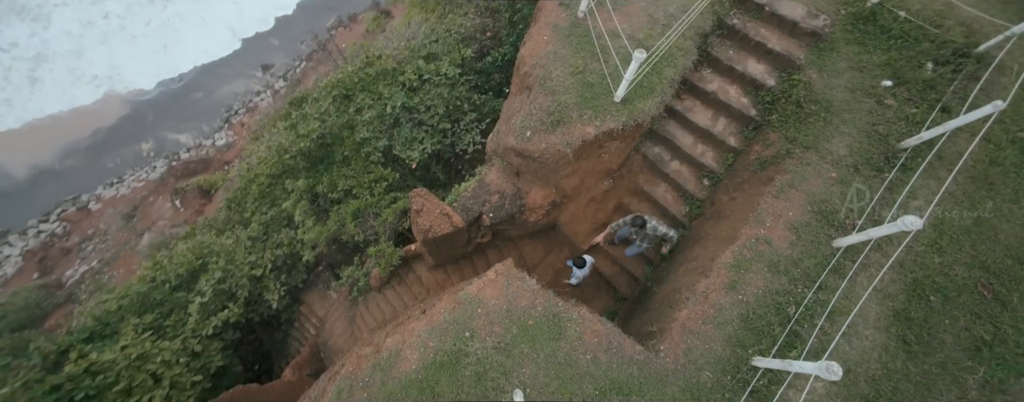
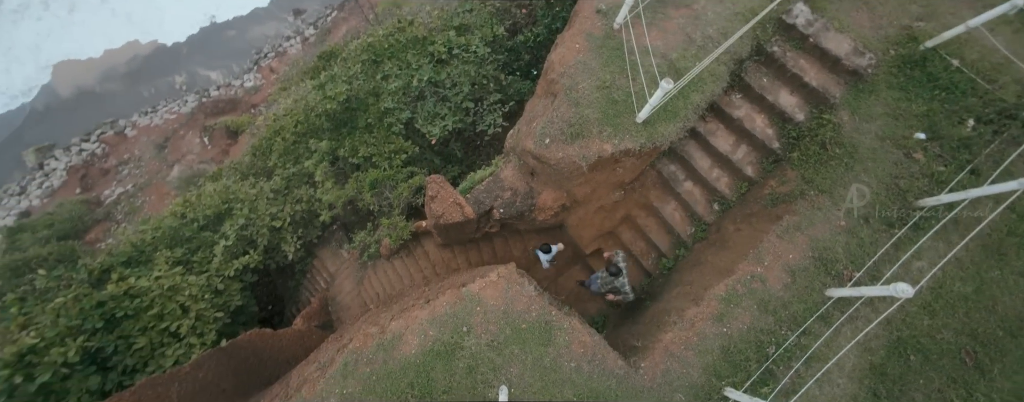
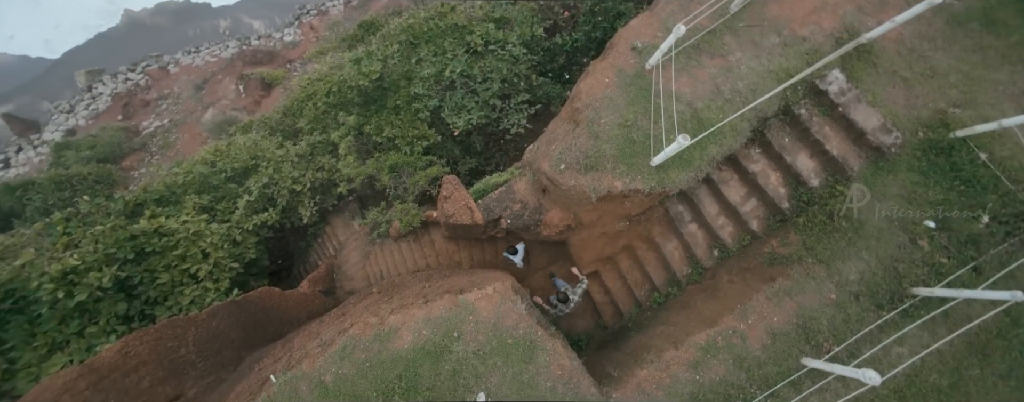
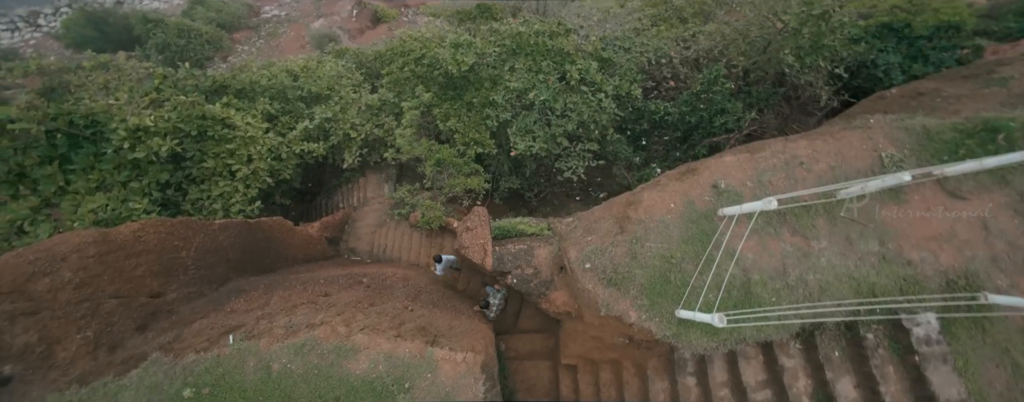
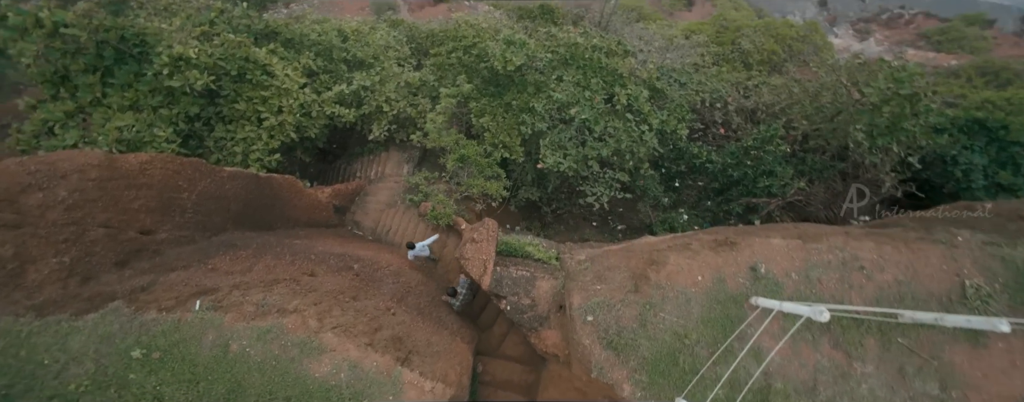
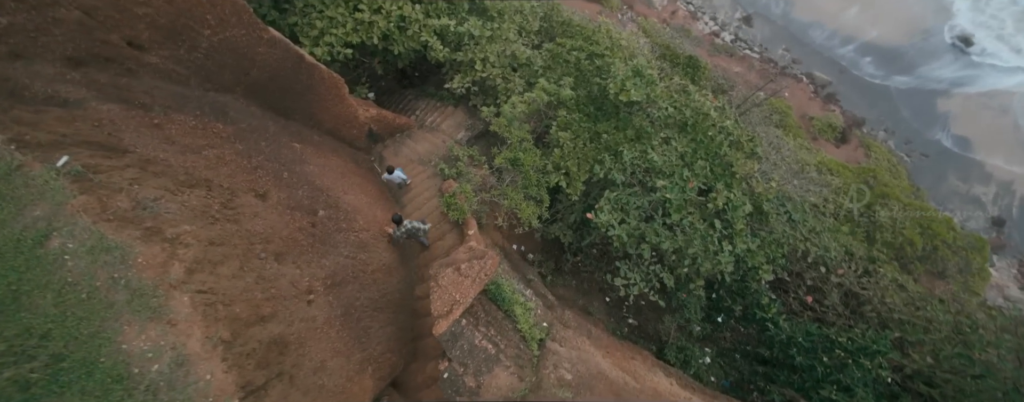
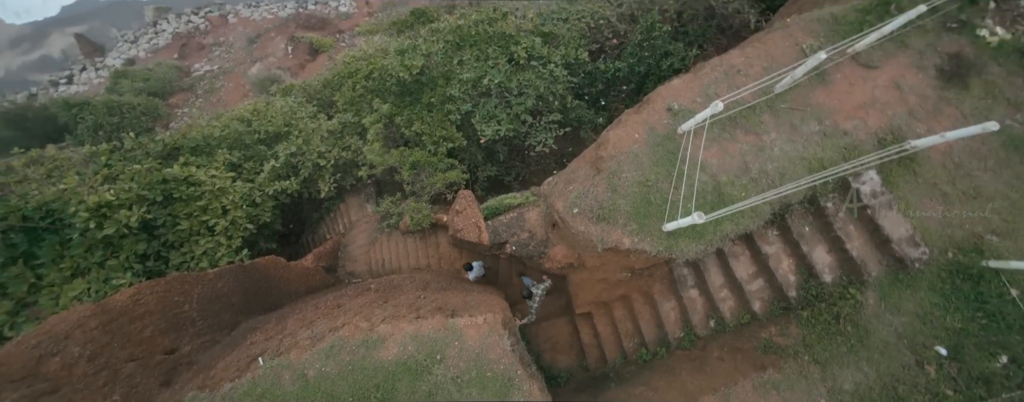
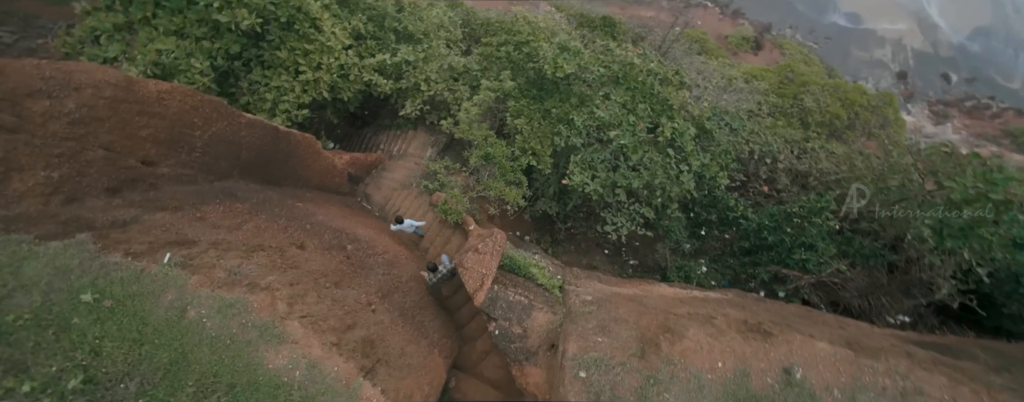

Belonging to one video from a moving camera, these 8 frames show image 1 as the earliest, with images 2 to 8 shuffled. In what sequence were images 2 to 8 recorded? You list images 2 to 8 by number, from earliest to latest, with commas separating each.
2, 3, 7, 4, 5, 8, 6
